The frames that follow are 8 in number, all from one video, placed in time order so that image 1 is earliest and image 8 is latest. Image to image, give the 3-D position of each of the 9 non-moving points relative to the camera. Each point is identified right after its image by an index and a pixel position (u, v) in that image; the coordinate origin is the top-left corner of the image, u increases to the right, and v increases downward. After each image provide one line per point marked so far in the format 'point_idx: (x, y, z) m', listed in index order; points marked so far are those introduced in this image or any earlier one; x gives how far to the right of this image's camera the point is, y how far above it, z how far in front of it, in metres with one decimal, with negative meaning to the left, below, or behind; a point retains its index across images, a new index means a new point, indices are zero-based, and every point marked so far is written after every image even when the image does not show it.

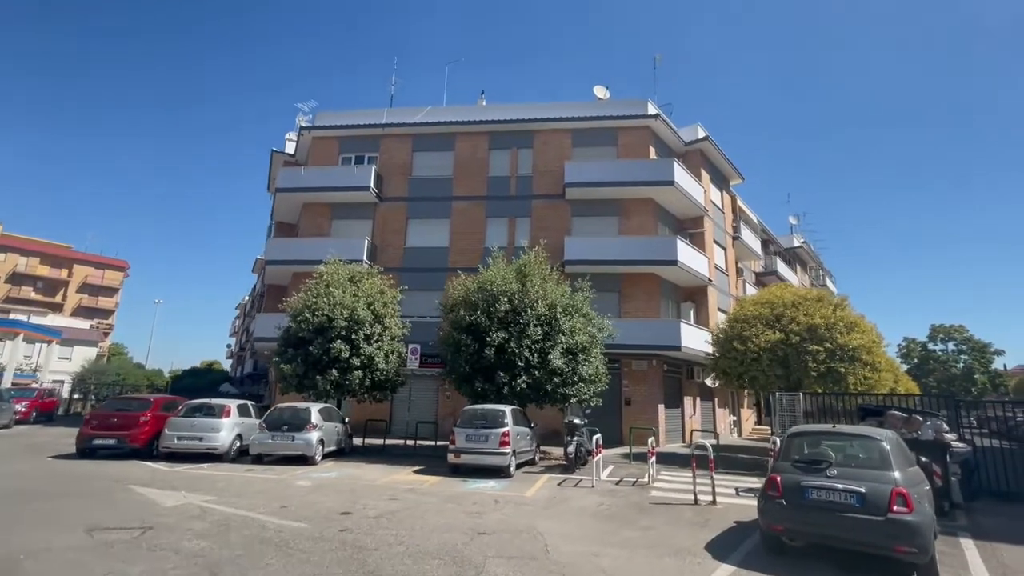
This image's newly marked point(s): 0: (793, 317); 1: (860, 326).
0: (+8.9, -0.9, +15.2) m
1: (+10.8, -1.2, +14.9) m
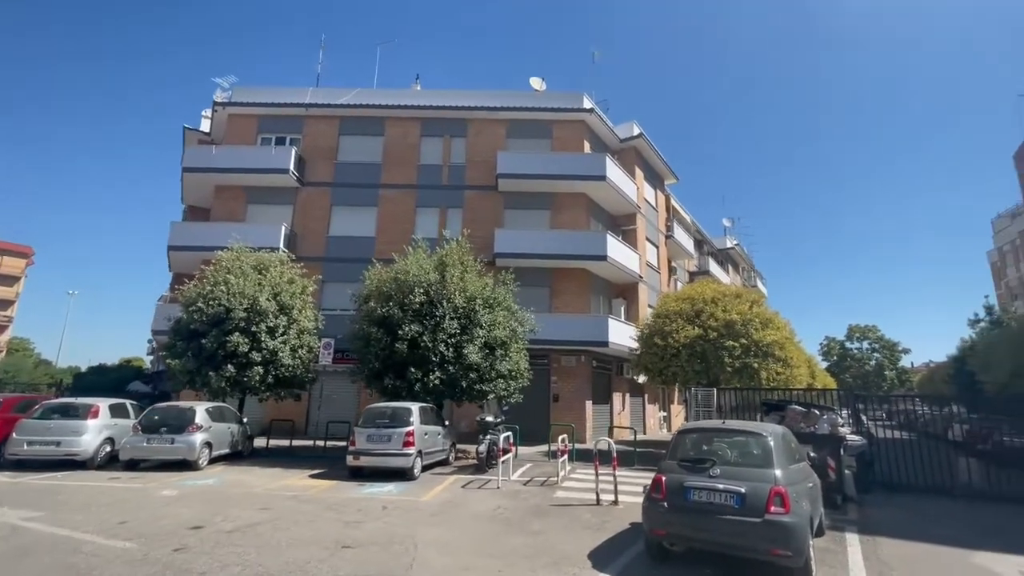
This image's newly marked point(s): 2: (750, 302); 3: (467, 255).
0: (+6.3, -0.8, +15.3) m
1: (+8.2, -1.1, +15.2) m
2: (+7.7, -0.4, +15.7) m
3: (-1.5, +1.0, +15.4) m
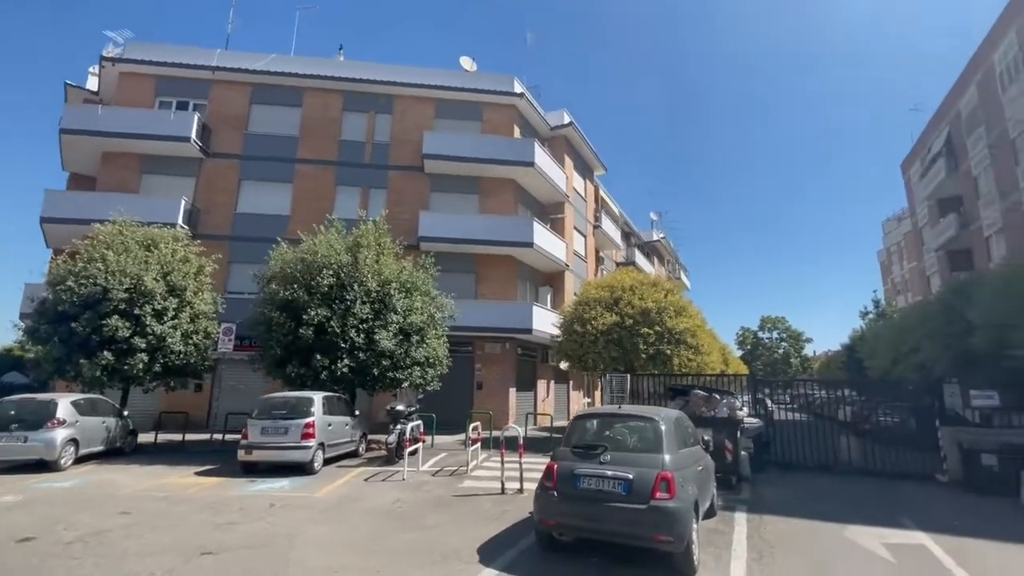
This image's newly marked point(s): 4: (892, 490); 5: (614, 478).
0: (+3.8, -0.4, +15.5) m
1: (+5.7, -0.8, +15.7) m
2: (+5.1, -0.1, +16.1) m
3: (-3.9, +1.6, +14.6) m
4: (+7.3, -3.9, +9.3) m
5: (+1.1, -2.0, +5.2) m
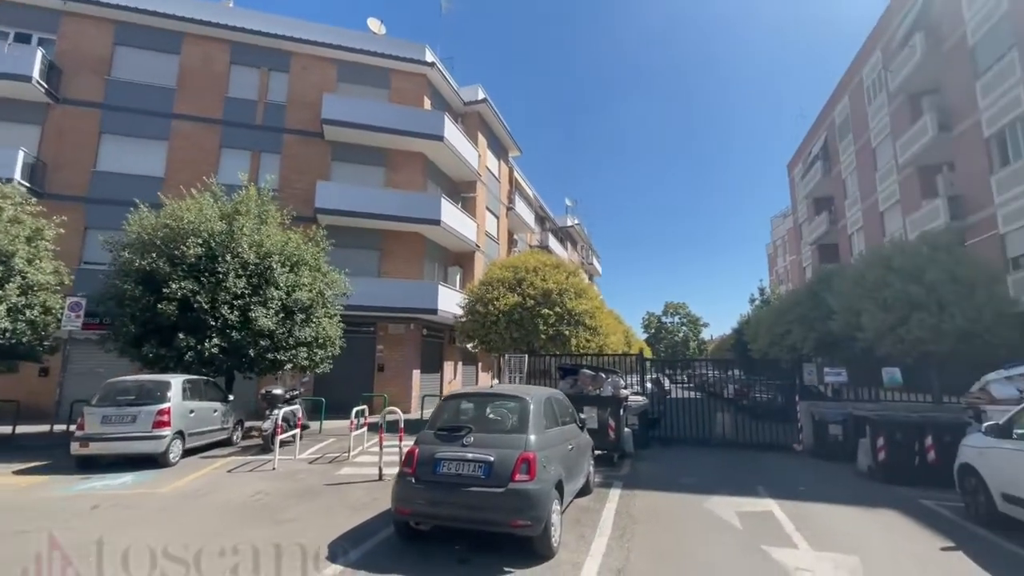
0: (+0.6, +0.2, +15.5) m
1: (+2.5, -0.2, +15.9) m
2: (+1.9, +0.5, +16.2) m
3: (-6.8, +2.3, +13.3) m
4: (+5.1, -3.6, +10.0) m
5: (-0.4, -1.7, +4.9) m
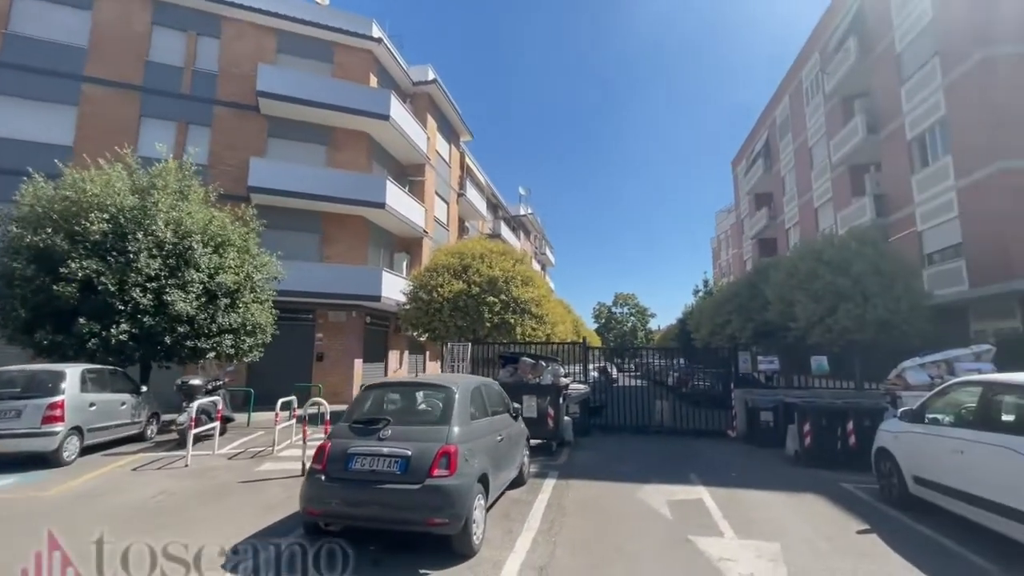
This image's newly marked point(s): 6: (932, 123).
0: (-1.1, +0.6, +15.1) m
1: (+0.7, +0.2, +15.7) m
2: (+0.1, +0.9, +16.0) m
3: (-8.2, +2.7, +12.2) m
4: (+3.8, -3.4, +10.2) m
5: (-1.1, -1.6, +4.5) m
6: (+15.3, +6.0, +17.4) m
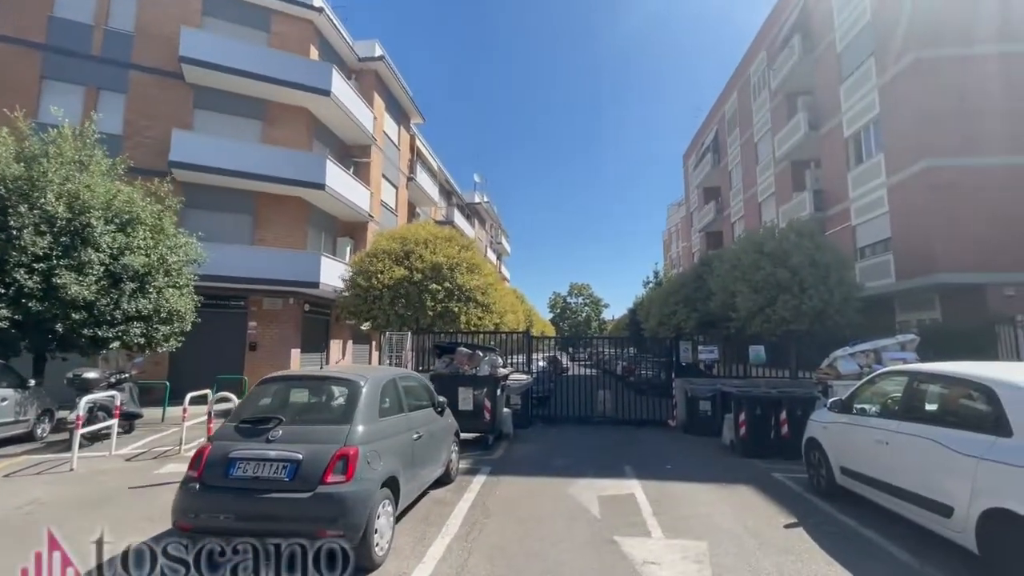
0: (-2.7, +1.0, +14.4) m
1: (-1.0, +0.6, +15.2) m
2: (-1.7, +1.3, +15.4) m
3: (-9.6, +3.1, +10.9) m
4: (+2.5, -3.2, +10.0) m
5: (-1.9, -1.4, +3.9) m
6: (+13.4, +6.3, +18.1) m
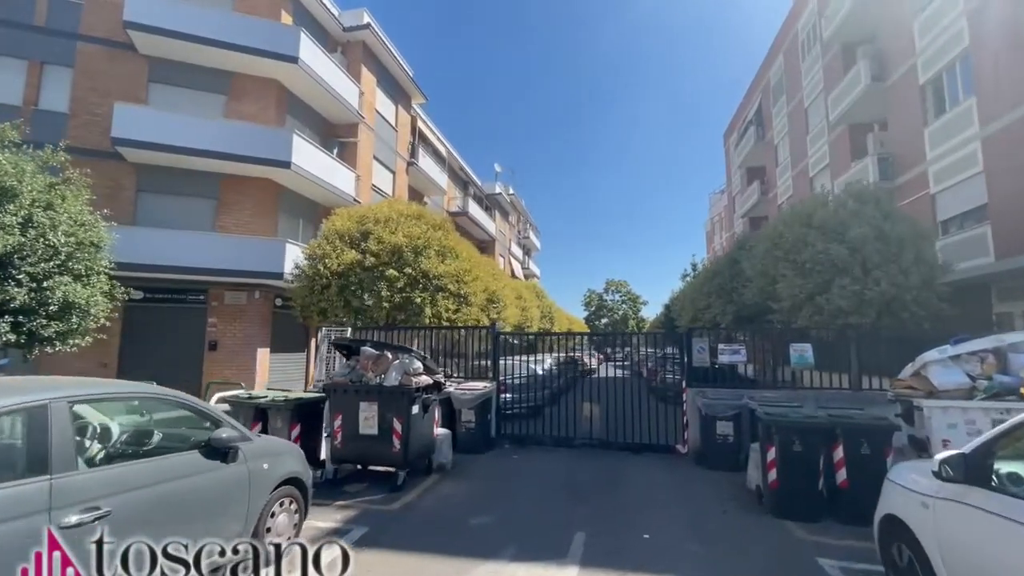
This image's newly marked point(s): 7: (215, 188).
0: (-3.3, +1.3, +12.0) m
1: (-1.5, +0.9, +12.7) m
2: (-2.2, +1.7, +12.9) m
3: (-10.5, +3.4, +9.1) m
4: (+1.6, -2.8, +7.2) m
5: (-3.4, -1.1, +1.5) m
6: (+13.0, +6.8, +14.2) m
7: (-9.8, +3.3, +15.9) m
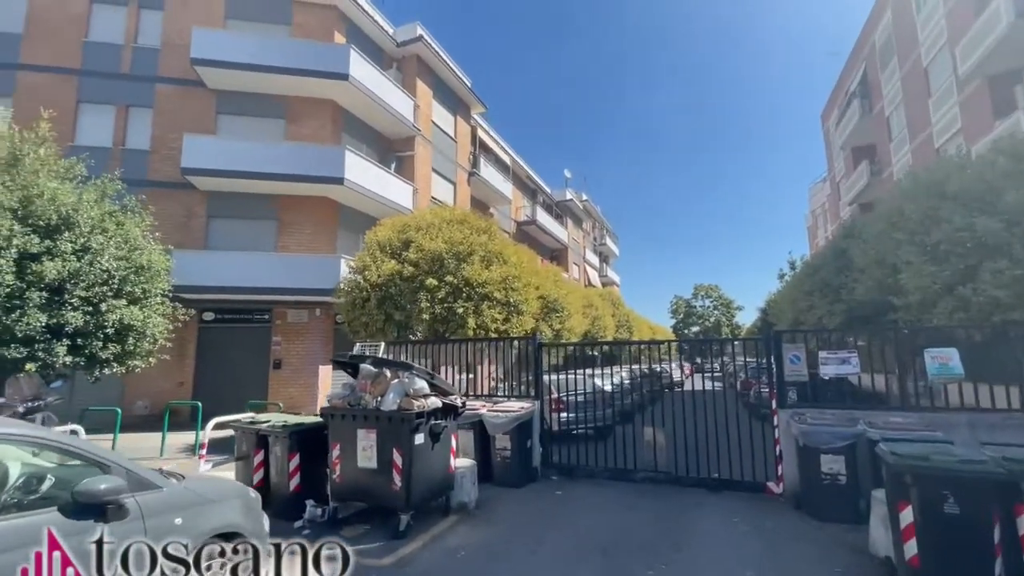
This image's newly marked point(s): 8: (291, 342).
0: (-2.1, +1.1, +11.3) m
1: (-0.3, +0.8, +11.6) m
2: (-0.9, +1.4, +12.0) m
3: (-9.8, +2.9, +9.7) m
4: (+2.0, -2.7, +5.6) m
5: (-3.9, -1.1, +0.9) m
6: (+14.1, +7.2, +10.8) m
7: (-8.0, +2.7, +16.3) m
8: (-7.2, -1.8, +15.8) m
